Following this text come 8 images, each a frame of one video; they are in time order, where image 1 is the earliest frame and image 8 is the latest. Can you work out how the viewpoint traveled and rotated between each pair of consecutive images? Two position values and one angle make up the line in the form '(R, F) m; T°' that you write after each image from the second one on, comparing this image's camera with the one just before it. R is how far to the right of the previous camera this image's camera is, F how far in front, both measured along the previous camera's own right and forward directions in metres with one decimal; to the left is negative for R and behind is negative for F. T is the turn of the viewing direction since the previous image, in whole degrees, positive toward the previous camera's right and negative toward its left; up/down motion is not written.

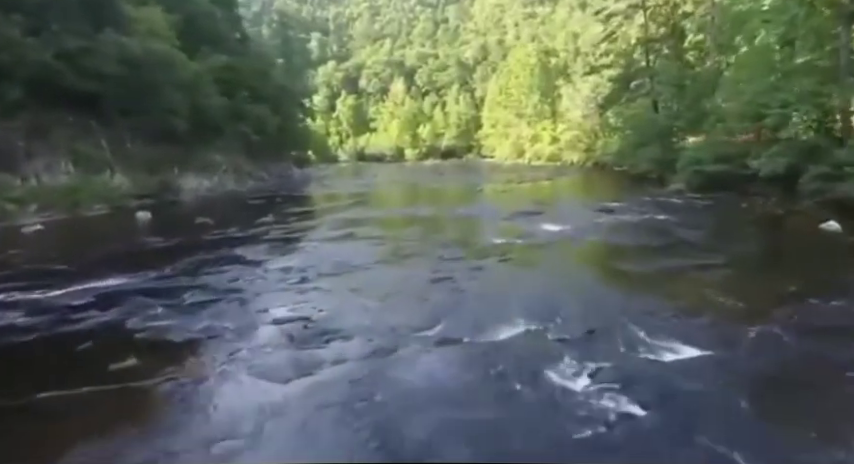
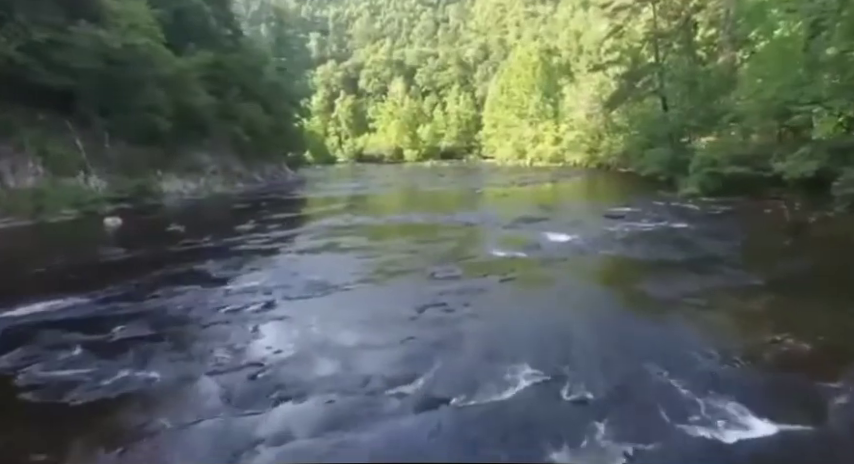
(+0.2, +1.3) m; 0°
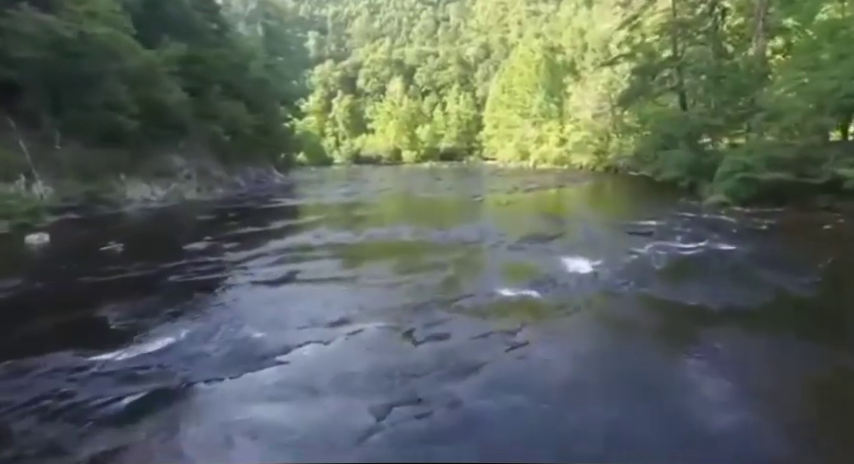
(+0.3, +2.4) m; 0°
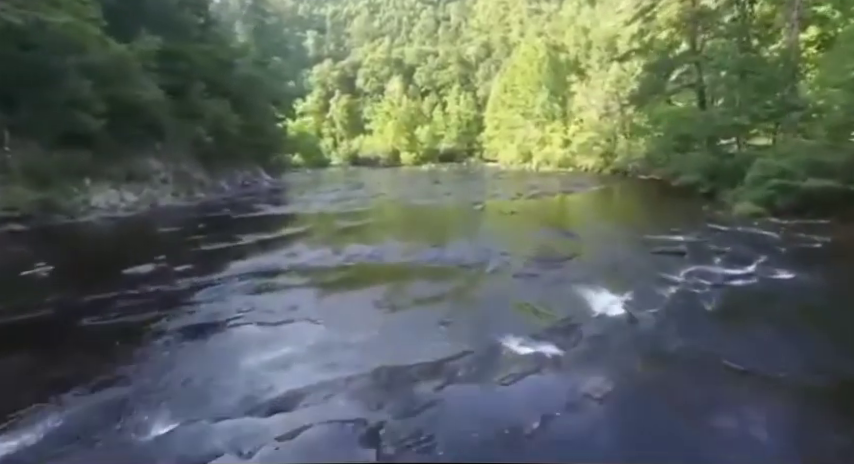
(+0.2, +1.9) m; 0°
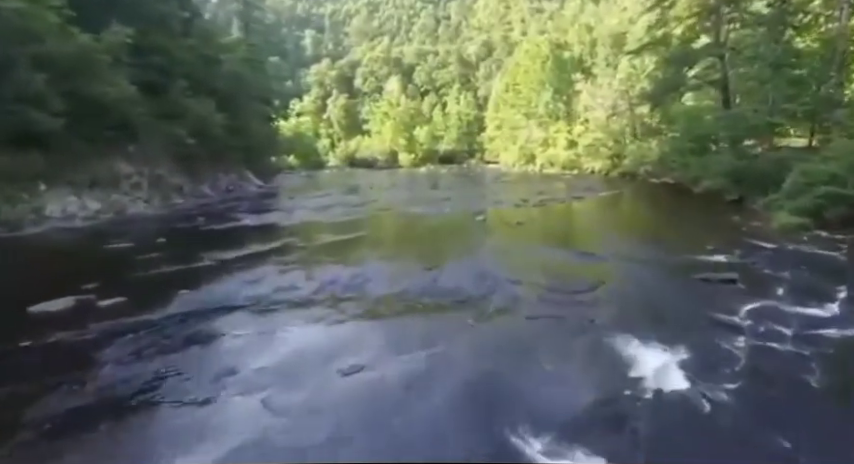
(+0.1, +2.0) m; 0°
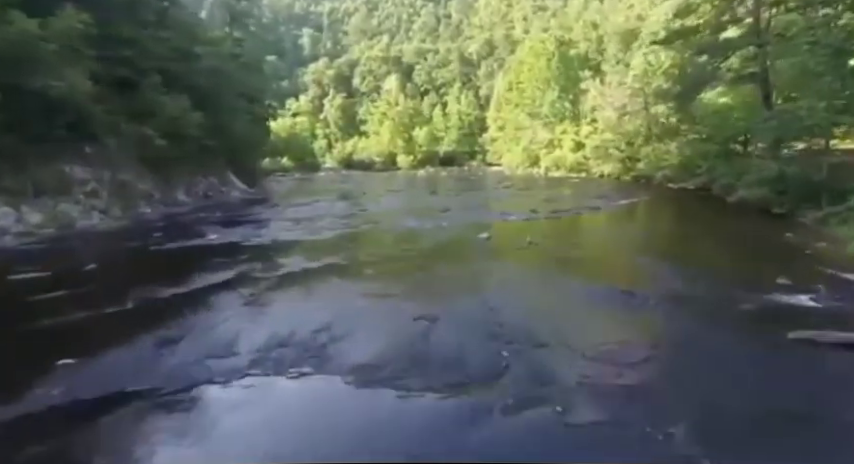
(+0.1, +2.5) m; 0°
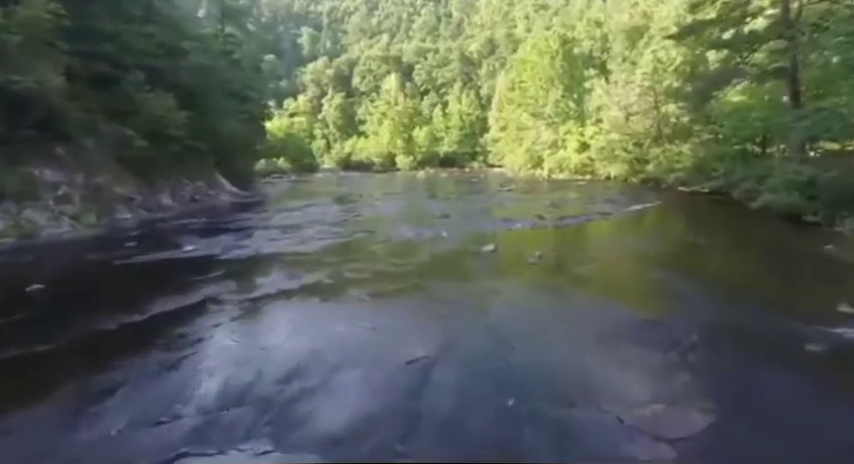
(0.0, +1.4) m; 0°
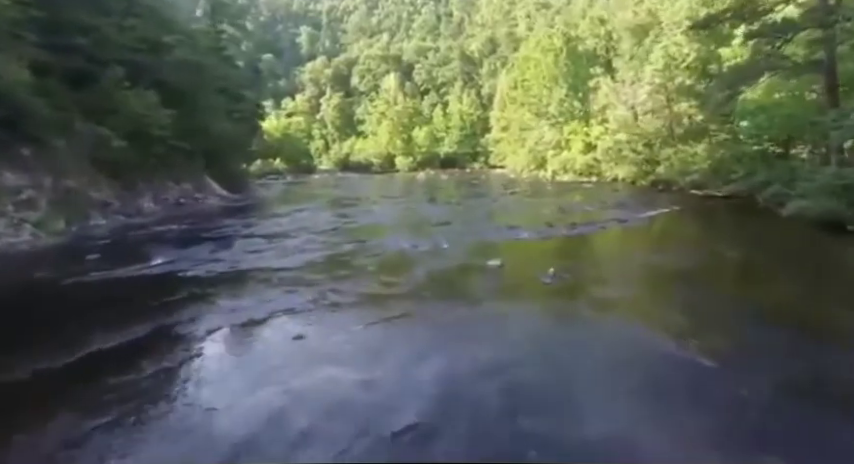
(0.0, +1.5) m; 0°
